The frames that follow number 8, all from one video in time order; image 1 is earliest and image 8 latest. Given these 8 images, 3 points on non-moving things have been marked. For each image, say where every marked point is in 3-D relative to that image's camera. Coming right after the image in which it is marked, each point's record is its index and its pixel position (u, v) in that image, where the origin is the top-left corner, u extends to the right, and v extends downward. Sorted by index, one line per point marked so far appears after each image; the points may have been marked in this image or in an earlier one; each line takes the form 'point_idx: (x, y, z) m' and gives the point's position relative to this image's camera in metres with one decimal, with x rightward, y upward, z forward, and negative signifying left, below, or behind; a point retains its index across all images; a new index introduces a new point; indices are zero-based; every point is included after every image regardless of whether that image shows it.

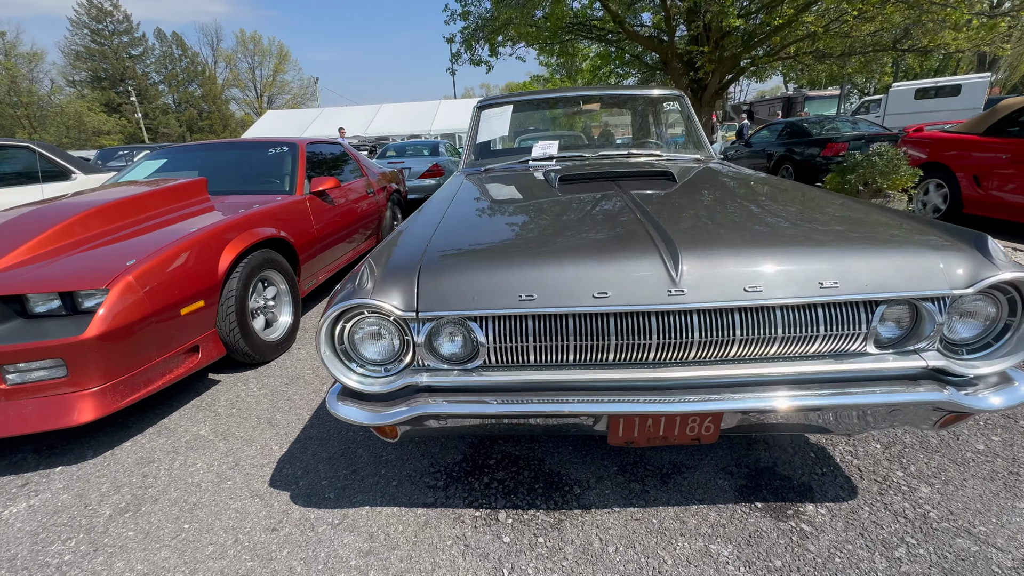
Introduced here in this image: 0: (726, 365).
0: (+0.7, -0.3, +1.6) m
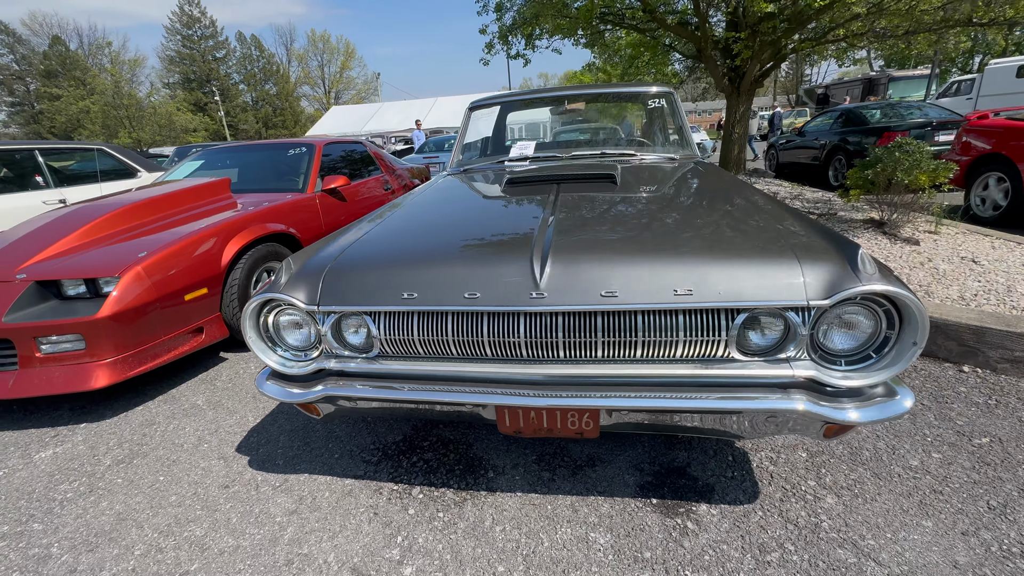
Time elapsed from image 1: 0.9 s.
0: (+0.3, -0.3, +1.7) m
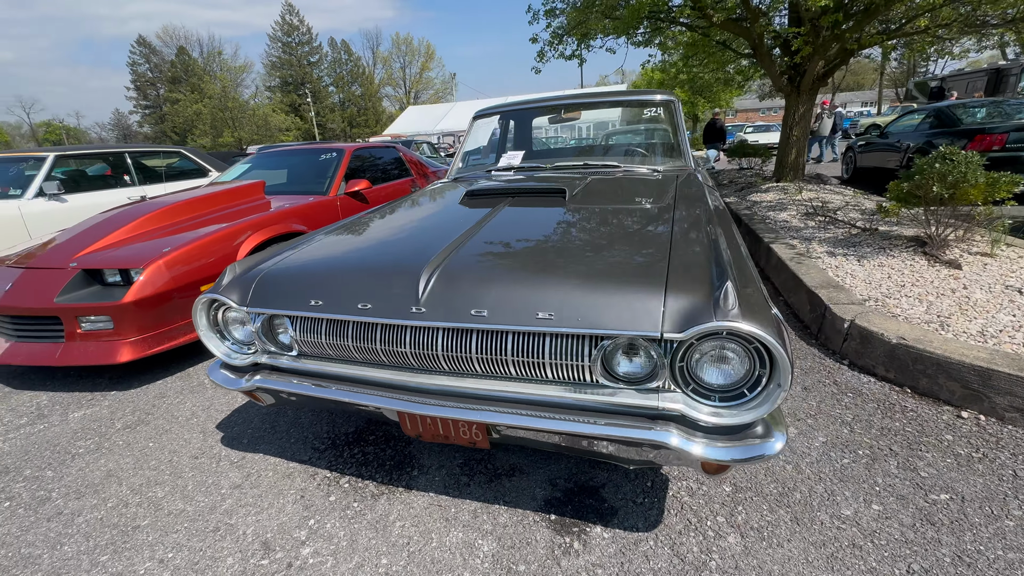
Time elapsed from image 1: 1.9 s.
0: (-0.2, -0.4, +1.7) m
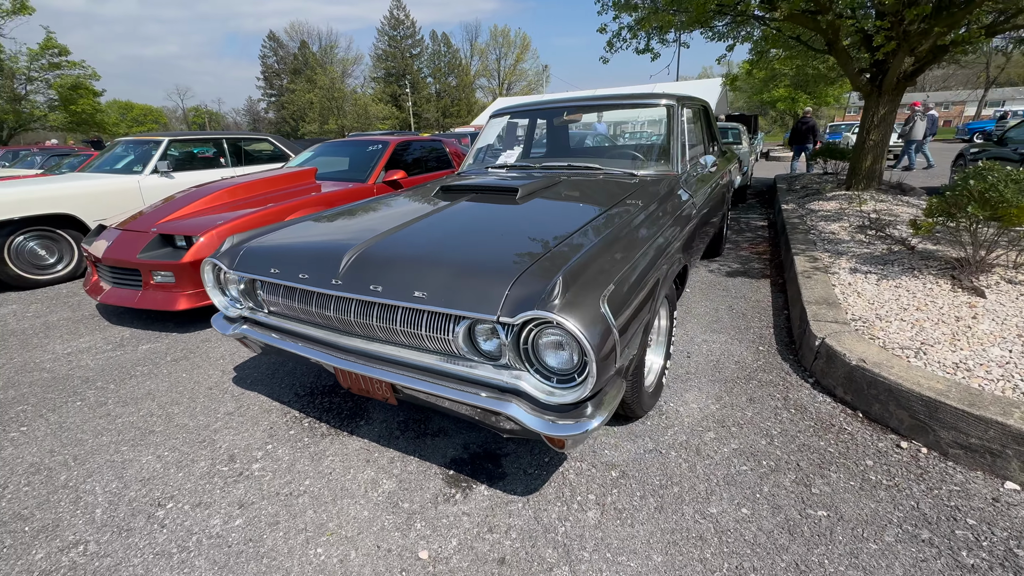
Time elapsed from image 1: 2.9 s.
0: (-0.6, -0.3, +2.1) m
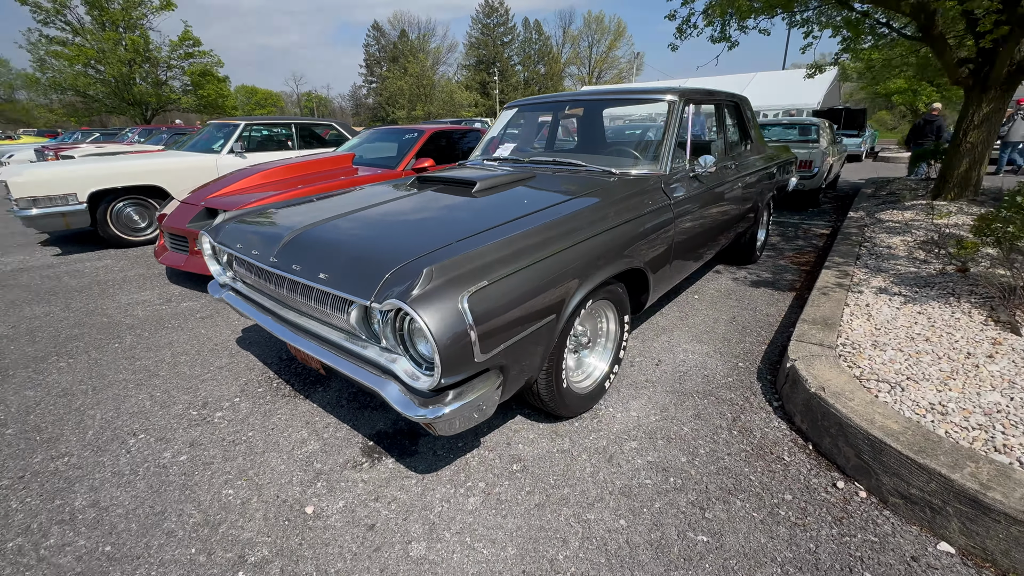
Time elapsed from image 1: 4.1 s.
0: (-1.1, -0.2, +2.3) m
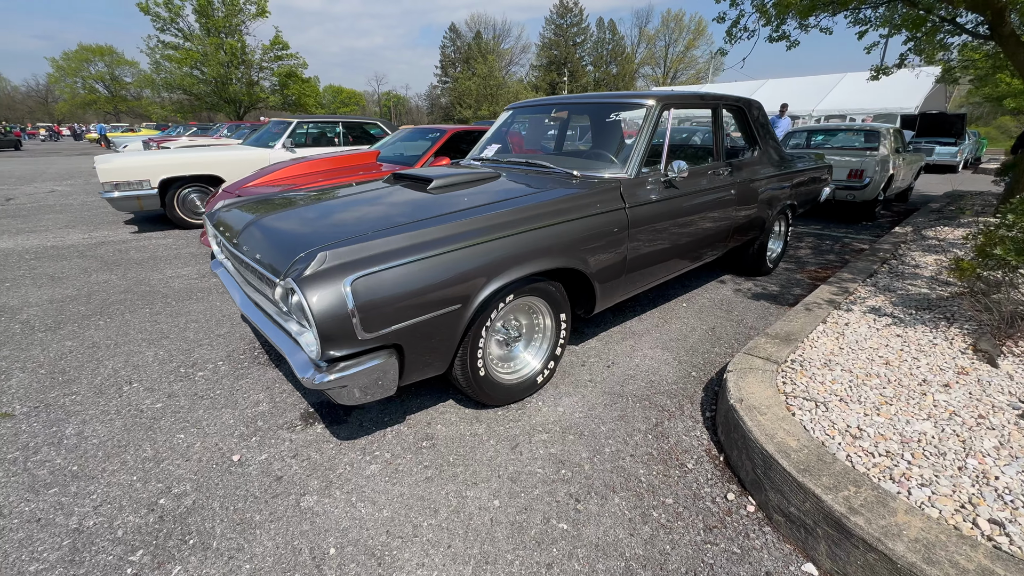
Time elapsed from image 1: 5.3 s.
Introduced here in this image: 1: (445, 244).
0: (-1.5, 0.0, +2.6) m
1: (-0.3, +0.2, +2.3) m
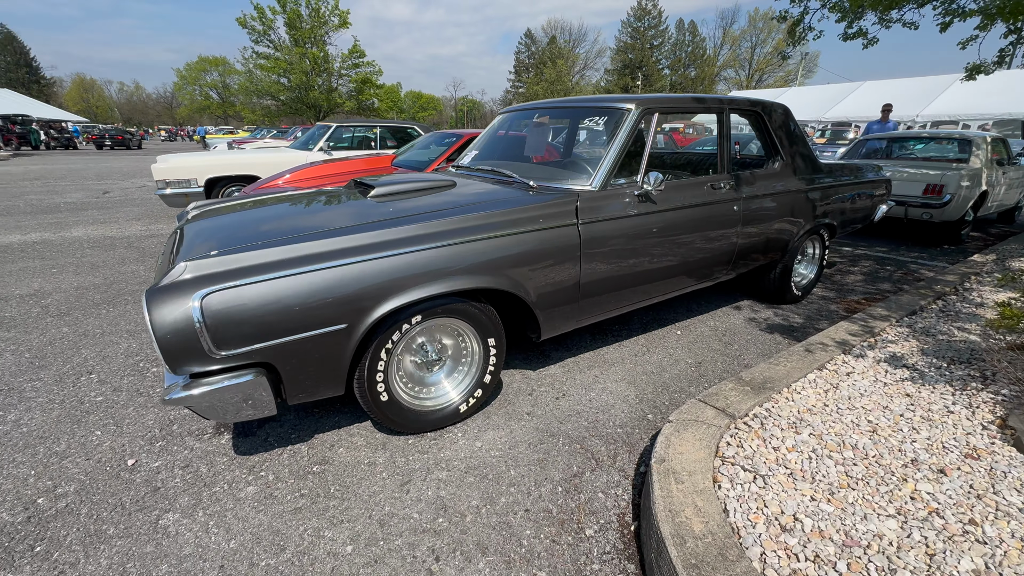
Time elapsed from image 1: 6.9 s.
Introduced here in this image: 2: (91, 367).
0: (-2.0, -0.1, +2.6) m
1: (-0.8, +0.1, +2.1) m
2: (-3.1, -0.6, +3.3) m
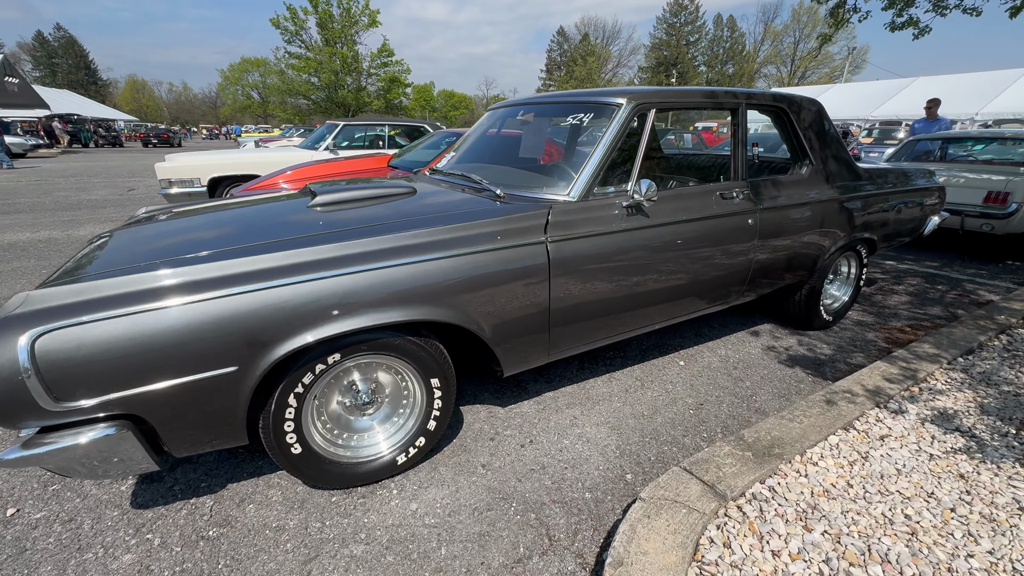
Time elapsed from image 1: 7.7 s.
0: (-2.2, -0.2, +2.3) m
1: (-1.1, 0.0, +1.7) m
2: (-3.3, -0.7, +3.0) m
